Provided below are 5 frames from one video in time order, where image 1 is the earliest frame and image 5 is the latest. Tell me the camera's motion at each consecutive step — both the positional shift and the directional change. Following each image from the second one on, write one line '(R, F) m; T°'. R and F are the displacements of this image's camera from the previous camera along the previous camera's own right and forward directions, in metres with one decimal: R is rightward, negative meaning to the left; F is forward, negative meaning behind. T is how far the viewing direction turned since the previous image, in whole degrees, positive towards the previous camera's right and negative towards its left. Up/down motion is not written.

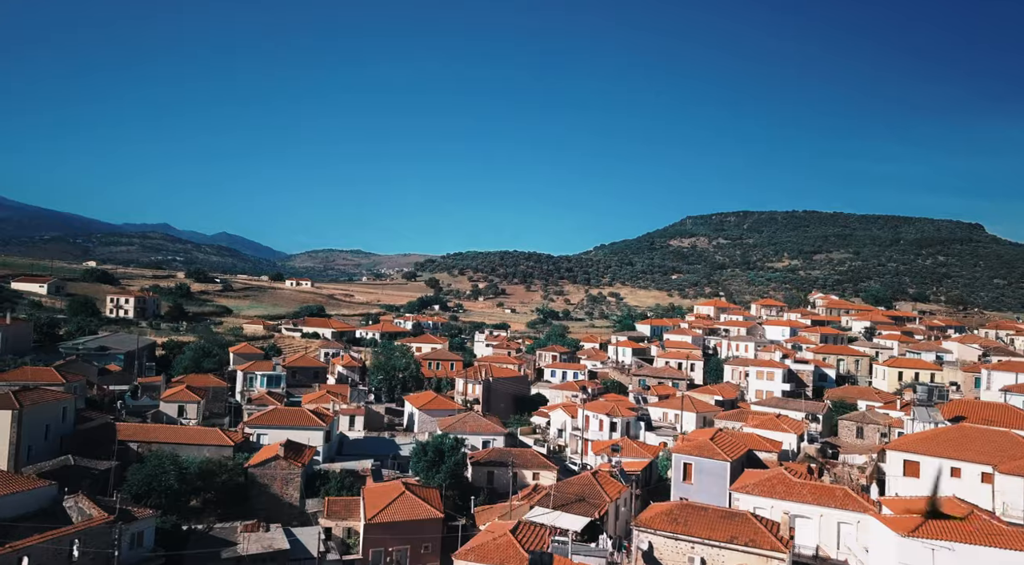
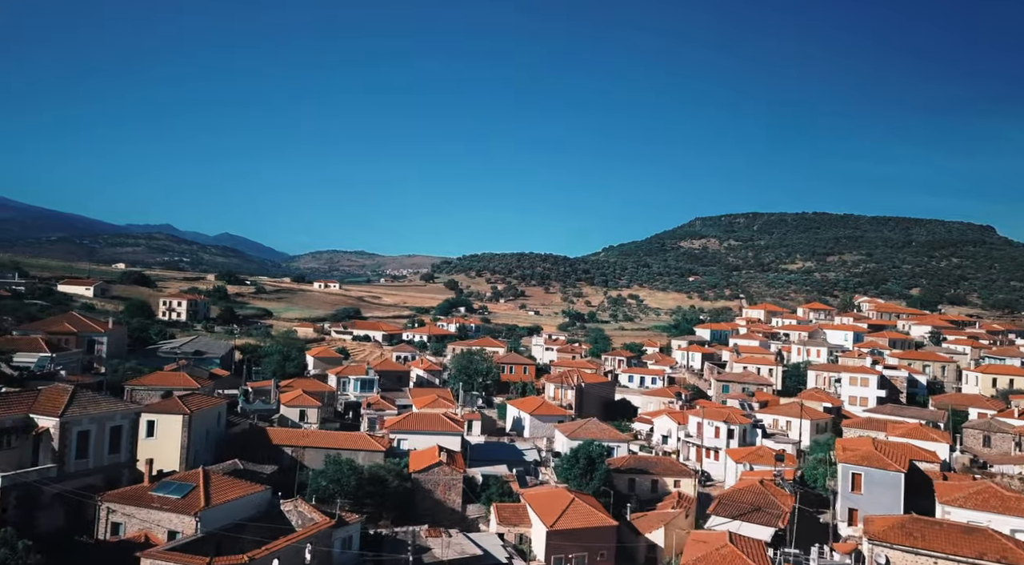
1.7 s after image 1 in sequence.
(-6.0, -0.6) m; 0°
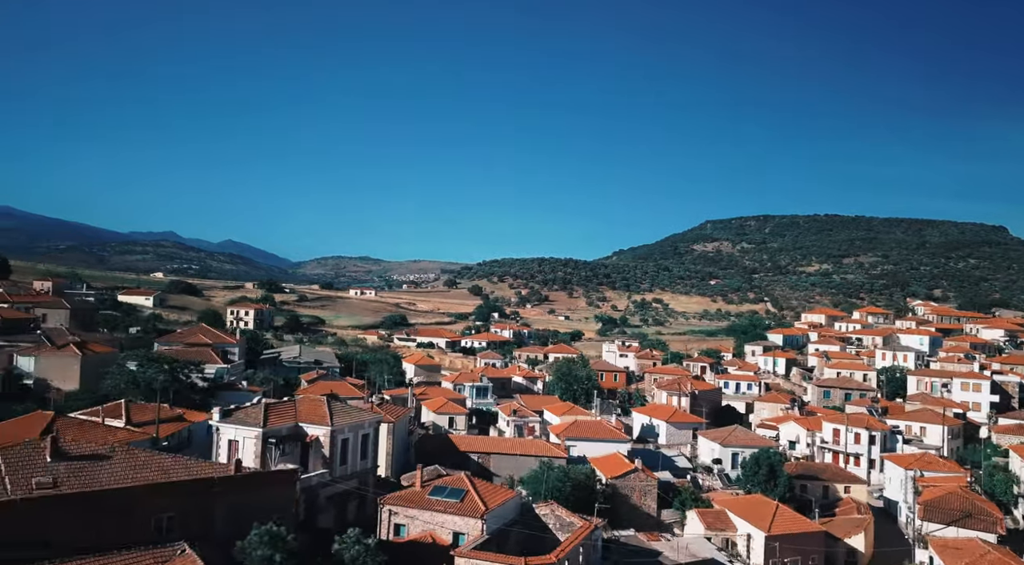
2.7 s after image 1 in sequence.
(-7.5, -1.4) m; 0°
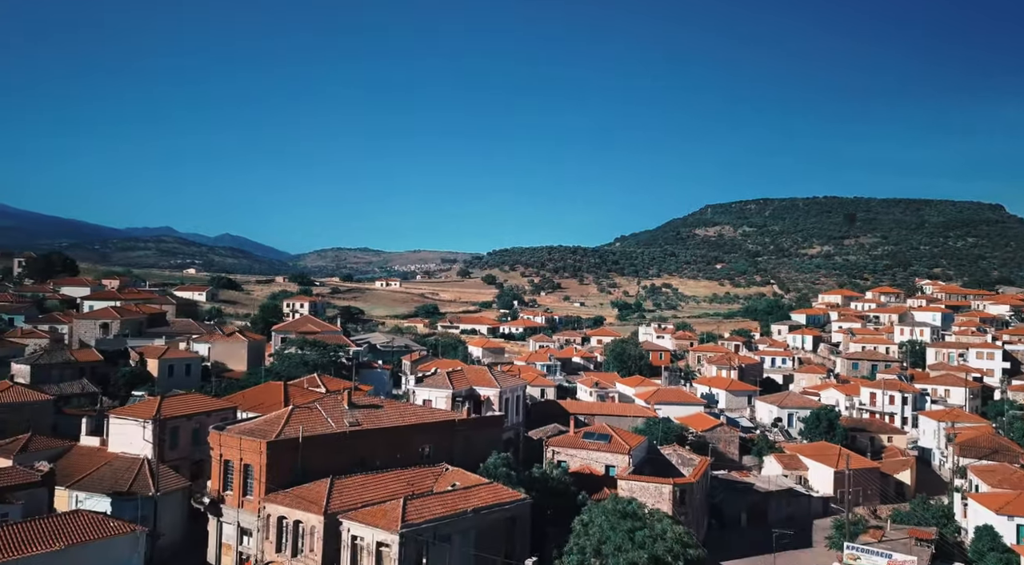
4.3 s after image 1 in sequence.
(-5.3, -7.9) m; 0°
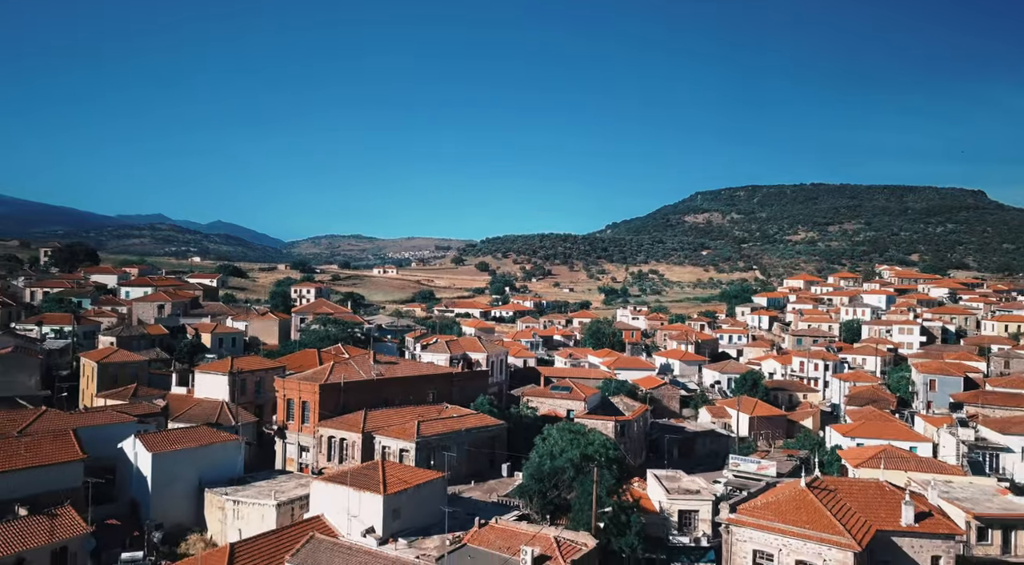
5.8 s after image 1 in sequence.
(+0.5, -10.3) m; 0°
